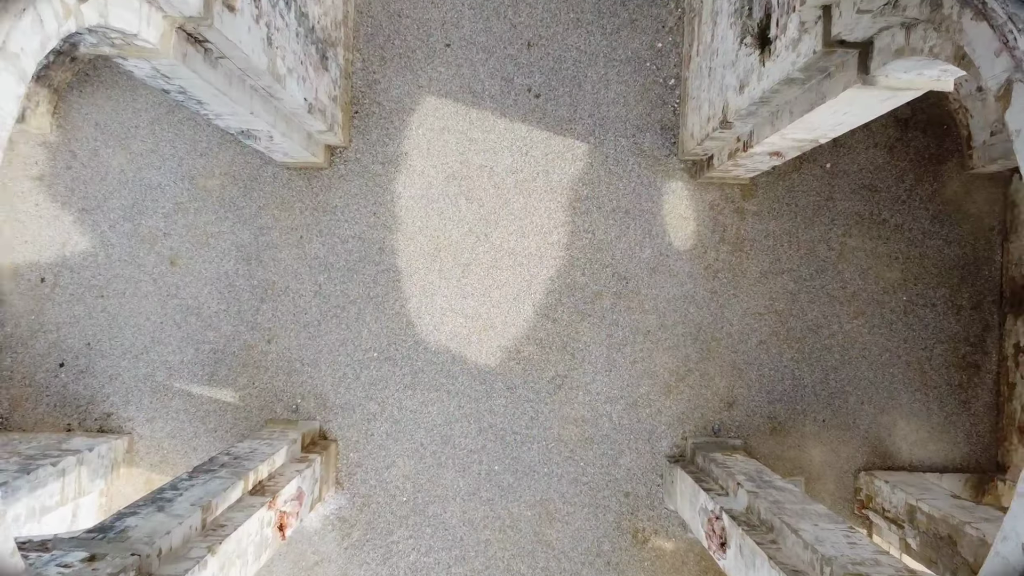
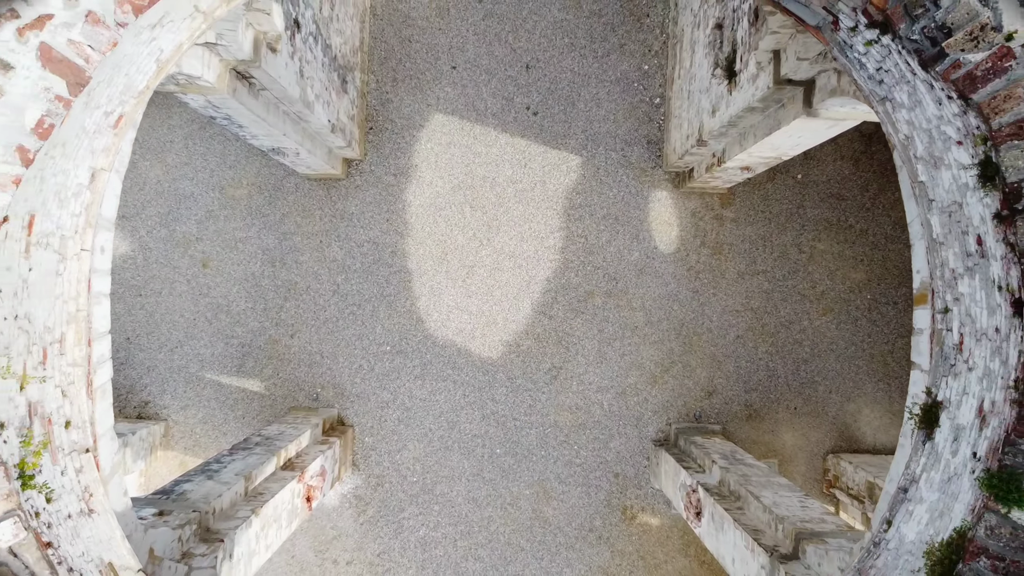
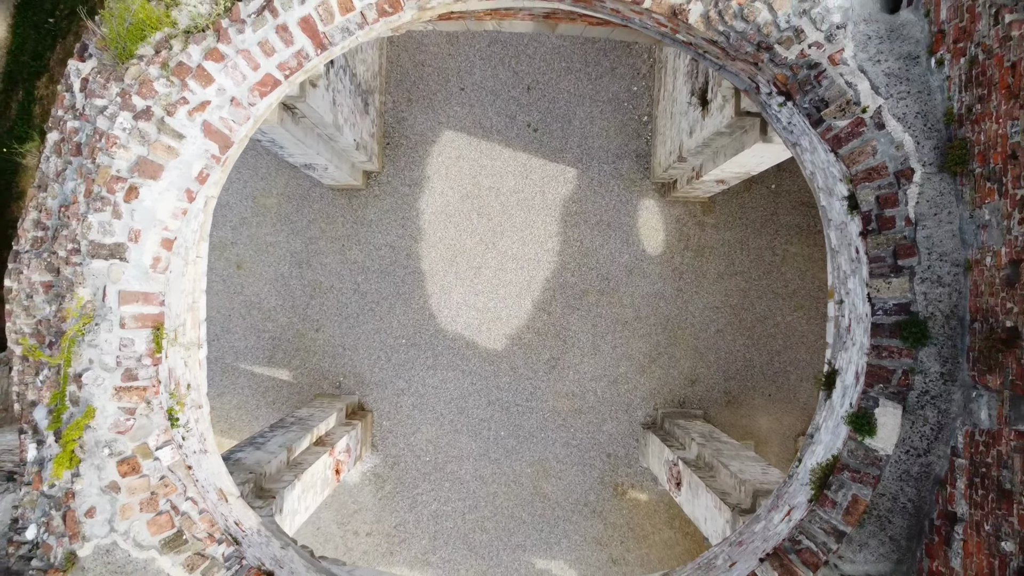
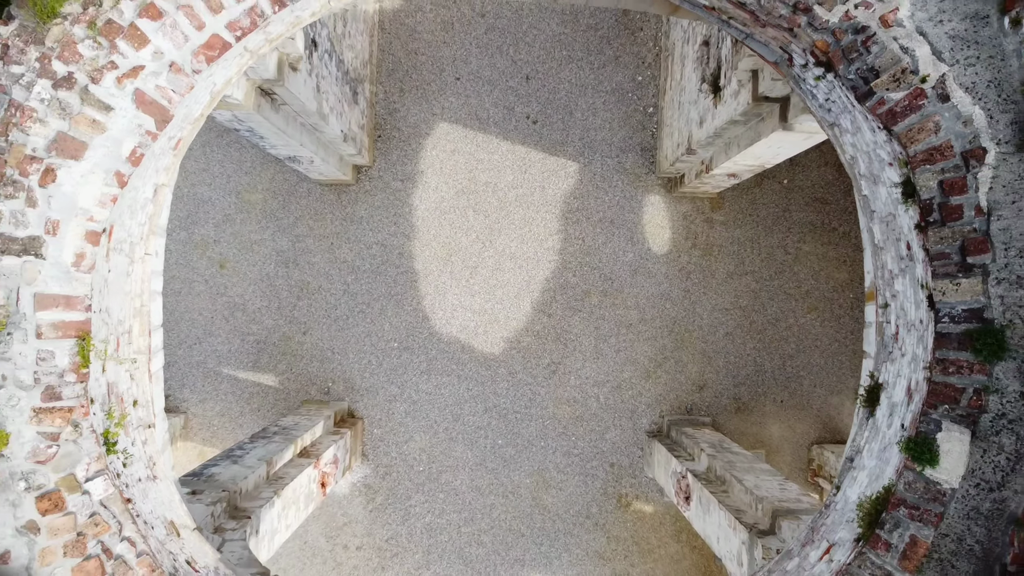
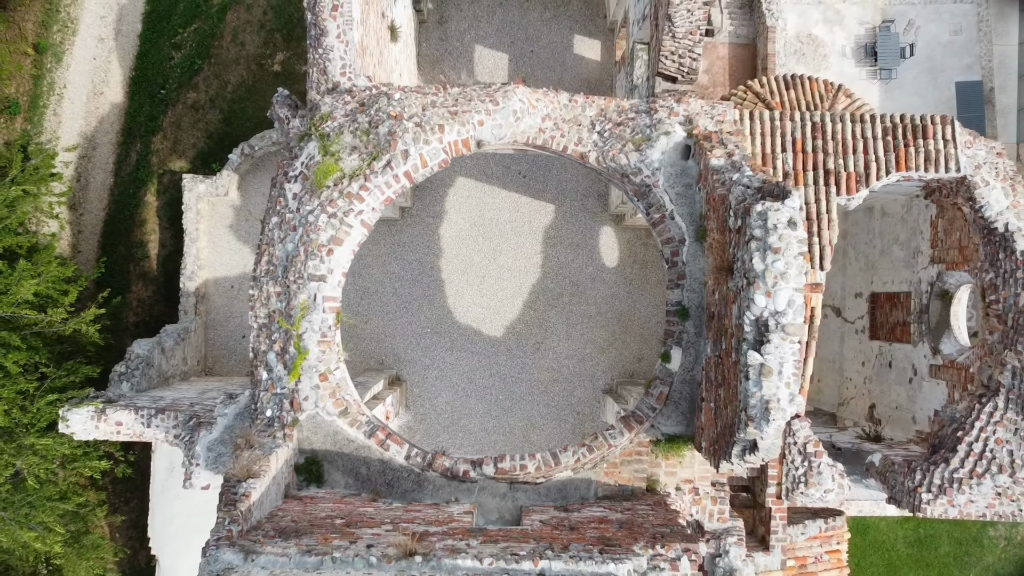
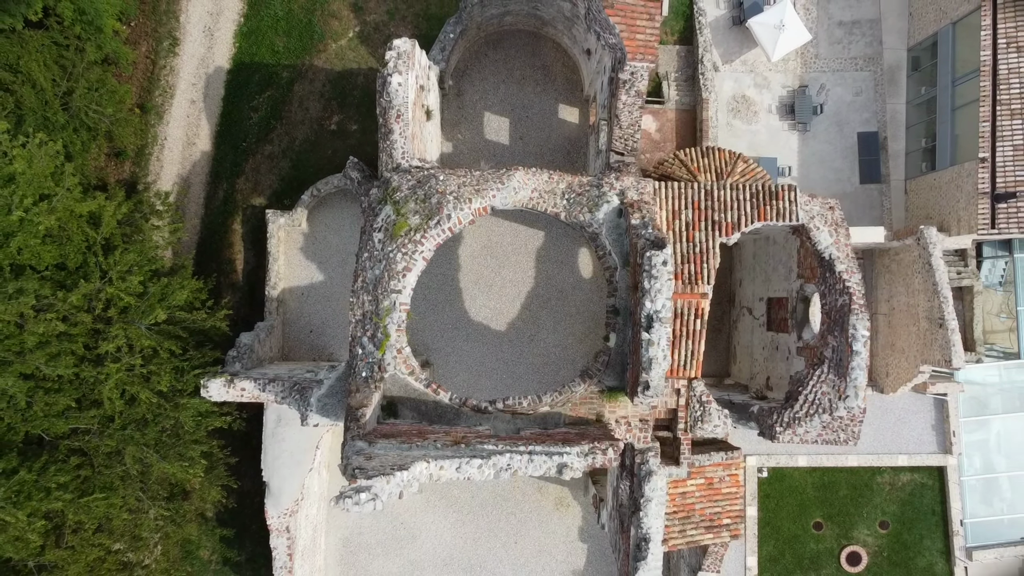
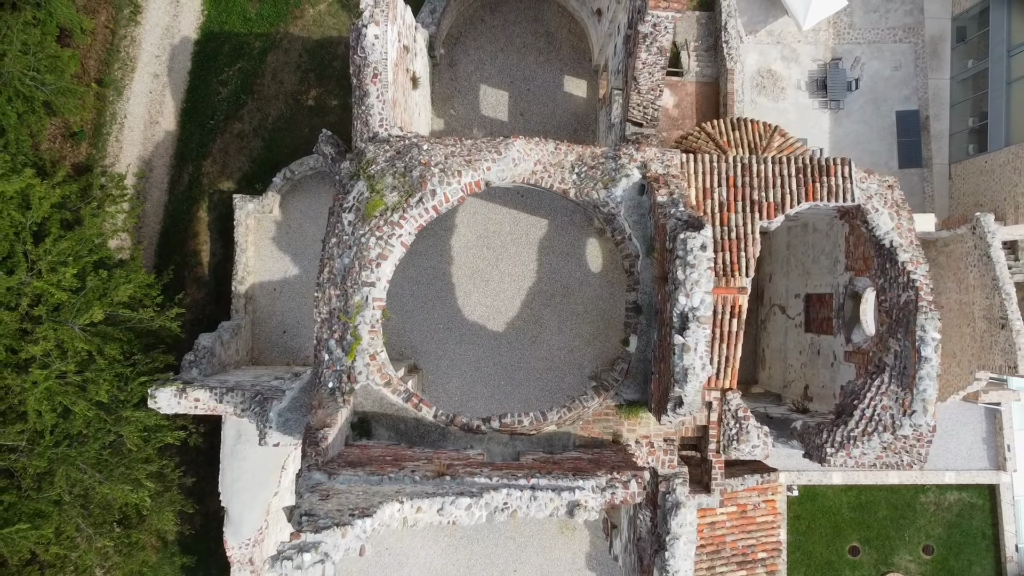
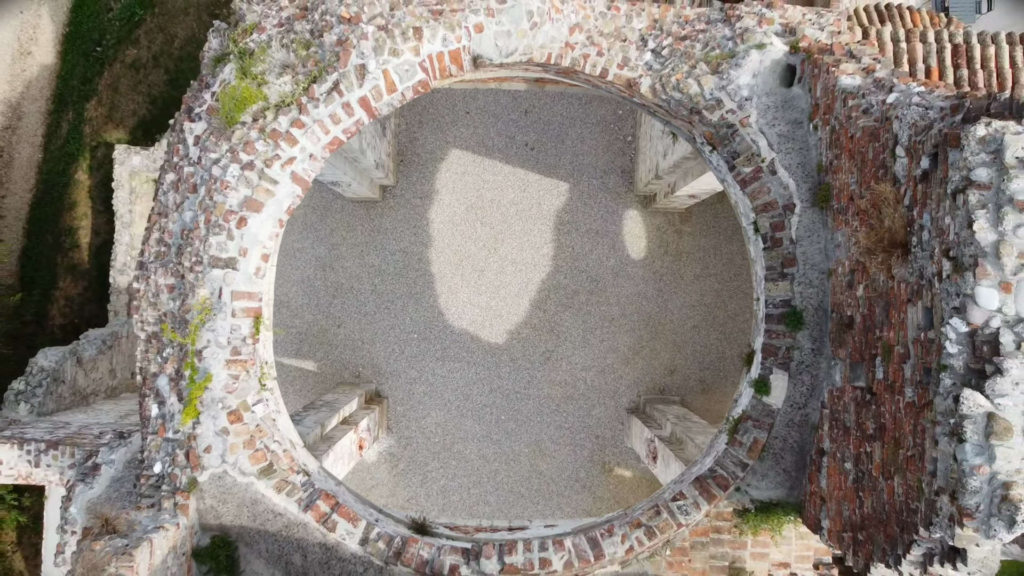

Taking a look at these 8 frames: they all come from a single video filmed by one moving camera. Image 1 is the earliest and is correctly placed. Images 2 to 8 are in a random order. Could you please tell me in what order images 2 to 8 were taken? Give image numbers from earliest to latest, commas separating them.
2, 4, 3, 8, 5, 7, 6
